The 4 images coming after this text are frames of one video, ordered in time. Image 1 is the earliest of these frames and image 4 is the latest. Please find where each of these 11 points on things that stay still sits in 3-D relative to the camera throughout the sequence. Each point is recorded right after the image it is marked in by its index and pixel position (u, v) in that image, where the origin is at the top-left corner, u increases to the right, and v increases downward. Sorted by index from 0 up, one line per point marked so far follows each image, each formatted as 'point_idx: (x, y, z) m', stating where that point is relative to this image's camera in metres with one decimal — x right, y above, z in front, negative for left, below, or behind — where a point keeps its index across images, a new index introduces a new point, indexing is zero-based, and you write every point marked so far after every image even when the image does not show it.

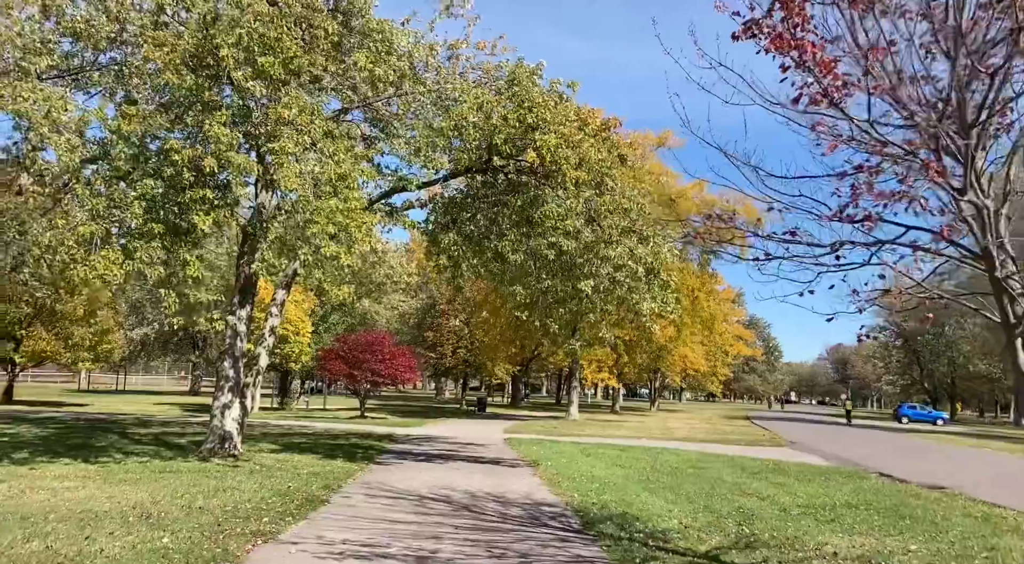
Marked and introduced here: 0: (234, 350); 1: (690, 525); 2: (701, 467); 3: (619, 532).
0: (-5.3, -1.3, +13.7) m
1: (+2.2, -3.0, +8.8) m
2: (+4.1, -4.0, +15.4) m
3: (+1.2, -2.8, +7.9) m
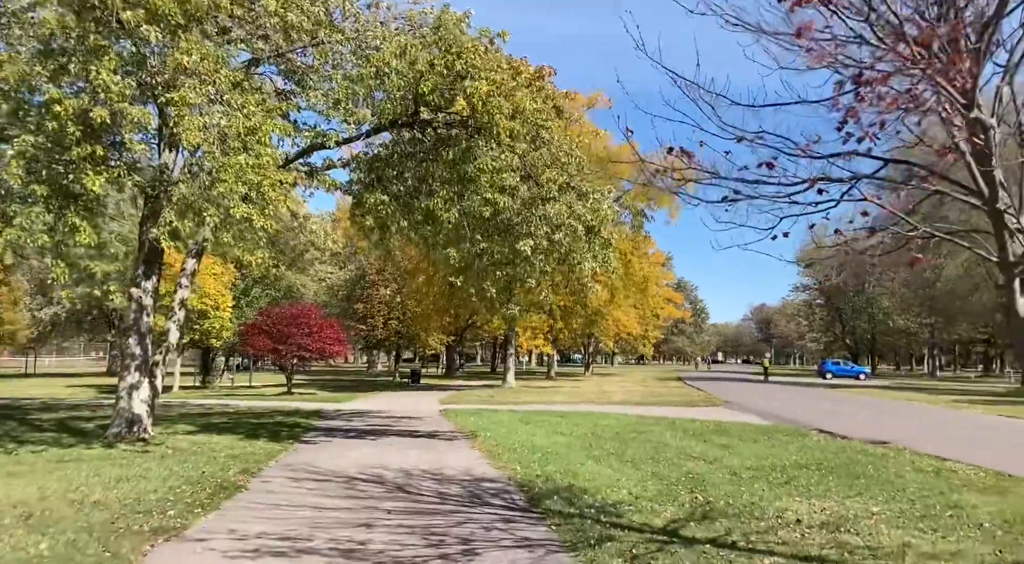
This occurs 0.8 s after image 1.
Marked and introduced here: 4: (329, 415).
0: (-6.5, -0.8, +12.4) m
1: (+1.5, -2.5, +8.3) m
2: (+2.8, -3.1, +15.1) m
3: (+0.6, -2.3, +7.3) m
4: (-4.8, -3.5, +19.0) m
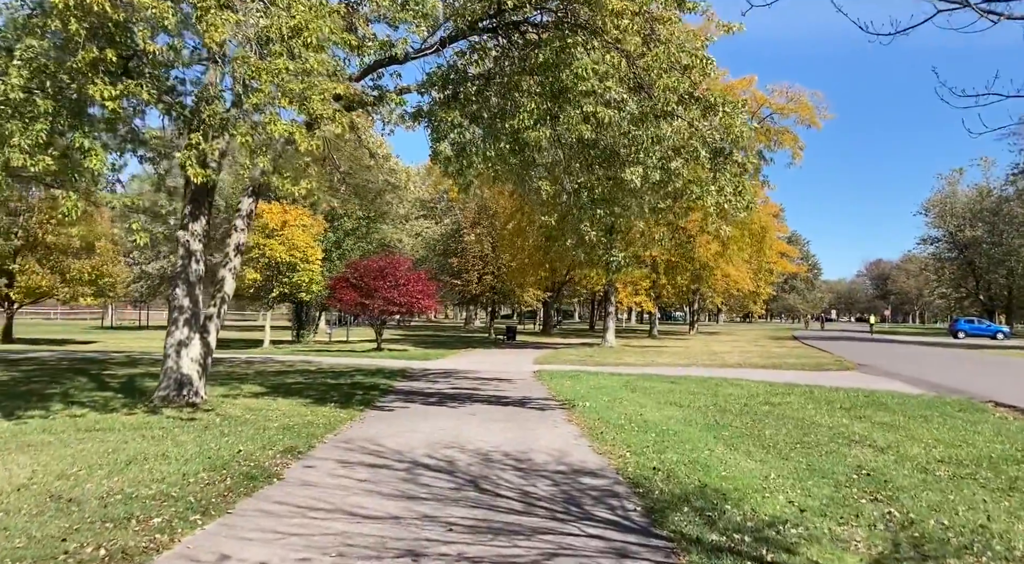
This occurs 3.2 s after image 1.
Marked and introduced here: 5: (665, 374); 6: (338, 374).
0: (-4.9, +0.1, +10.9) m
1: (+2.4, -1.9, +5.9) m
2: (+4.6, -2.1, +12.5) m
3: (+1.4, -1.7, +4.9) m
4: (-2.4, -2.3, +17.4) m
5: (+3.8, -2.3, +18.0) m
6: (-4.1, -2.2, +17.1) m
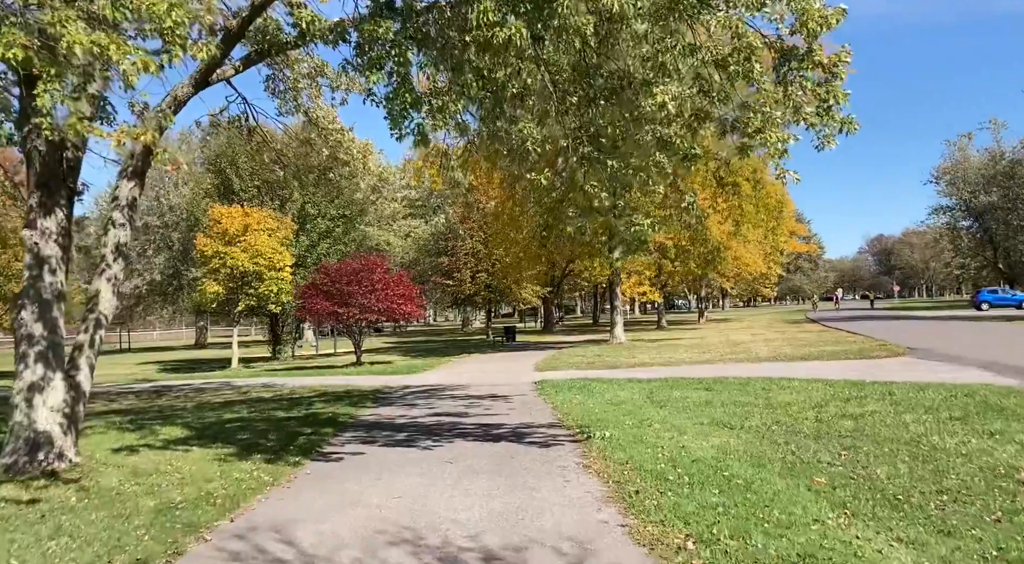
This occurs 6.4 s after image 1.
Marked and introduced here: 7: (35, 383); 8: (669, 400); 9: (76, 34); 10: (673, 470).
0: (-5.1, -0.1, +7.8) m
1: (+2.3, -1.6, +2.8) m
2: (+4.5, -1.7, +9.4) m
3: (+1.2, -1.6, +1.8) m
4: (-2.5, -2.3, +14.3) m
5: (+3.7, -2.0, +14.9) m
6: (-4.2, -2.3, +14.0) m
7: (-5.1, -1.1, +7.7) m
8: (+2.5, -1.9, +11.5) m
9: (-3.1, +1.7, +5.3) m
10: (+1.5, -1.8, +6.8) m
